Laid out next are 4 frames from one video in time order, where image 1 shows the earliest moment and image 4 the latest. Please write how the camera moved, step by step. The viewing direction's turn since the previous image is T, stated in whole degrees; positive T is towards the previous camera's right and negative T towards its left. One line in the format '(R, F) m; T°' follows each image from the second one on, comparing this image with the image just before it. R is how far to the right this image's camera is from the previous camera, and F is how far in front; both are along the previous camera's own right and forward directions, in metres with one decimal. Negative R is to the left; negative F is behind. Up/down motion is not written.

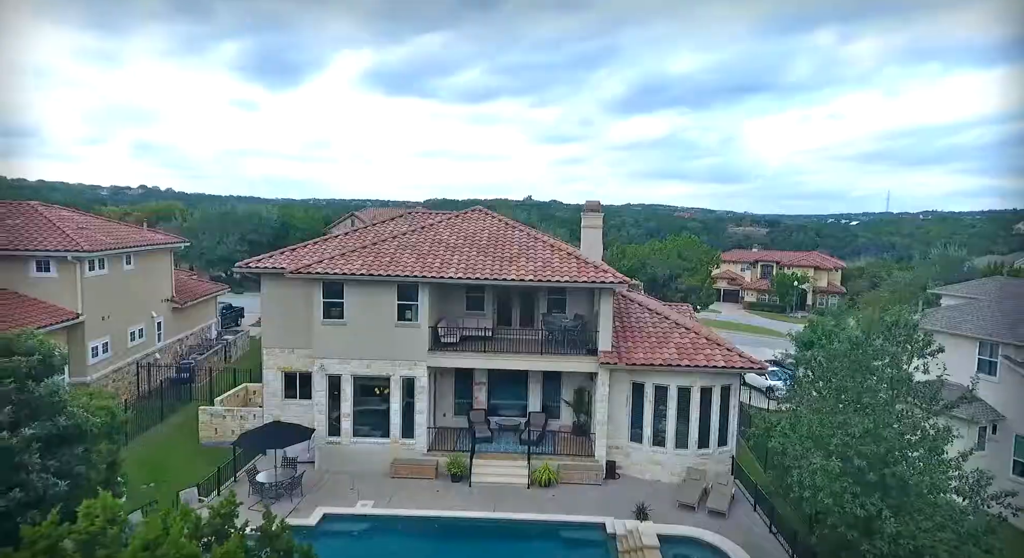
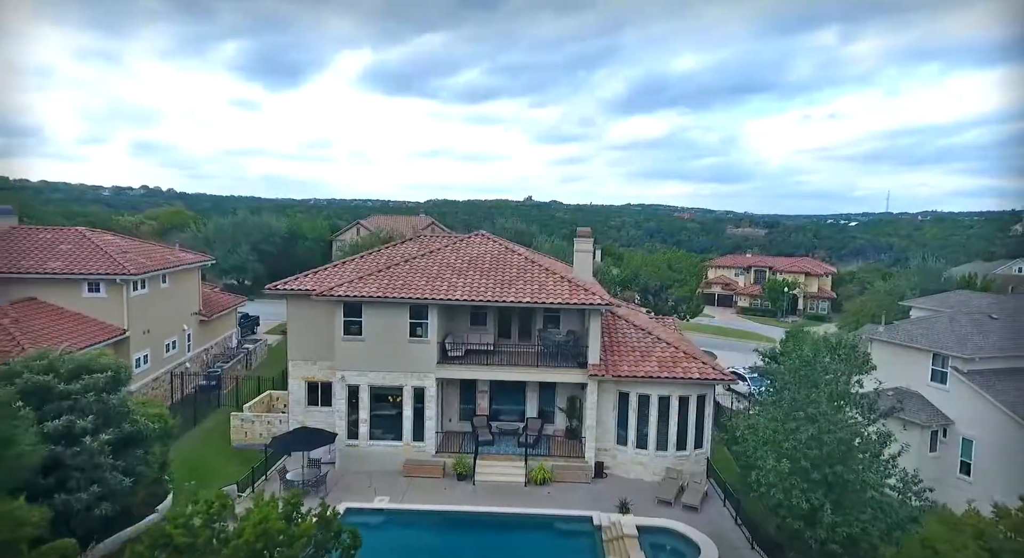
(0.0, -2.0) m; 0°
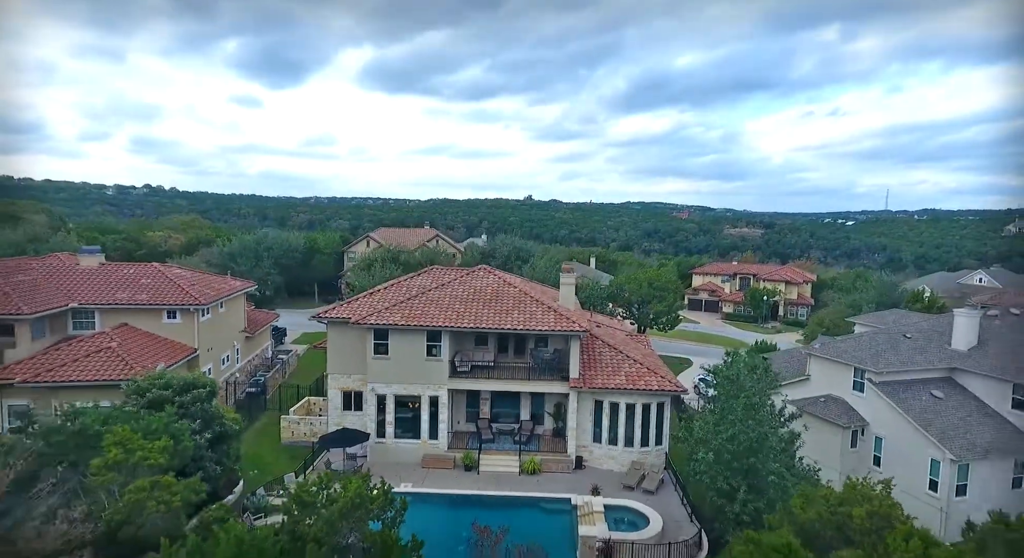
(+0.1, -4.5) m; 0°
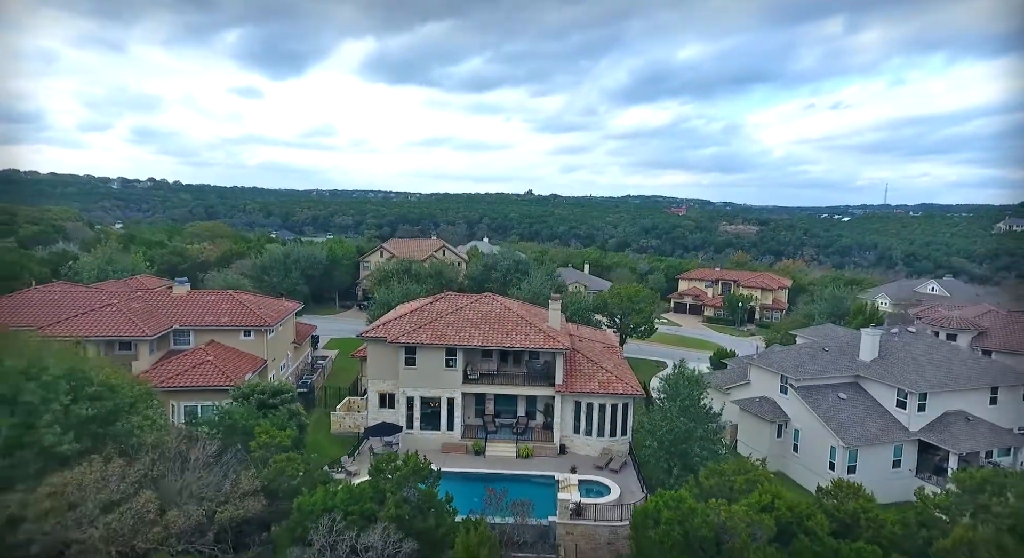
(0.0, -6.7) m; 0°
